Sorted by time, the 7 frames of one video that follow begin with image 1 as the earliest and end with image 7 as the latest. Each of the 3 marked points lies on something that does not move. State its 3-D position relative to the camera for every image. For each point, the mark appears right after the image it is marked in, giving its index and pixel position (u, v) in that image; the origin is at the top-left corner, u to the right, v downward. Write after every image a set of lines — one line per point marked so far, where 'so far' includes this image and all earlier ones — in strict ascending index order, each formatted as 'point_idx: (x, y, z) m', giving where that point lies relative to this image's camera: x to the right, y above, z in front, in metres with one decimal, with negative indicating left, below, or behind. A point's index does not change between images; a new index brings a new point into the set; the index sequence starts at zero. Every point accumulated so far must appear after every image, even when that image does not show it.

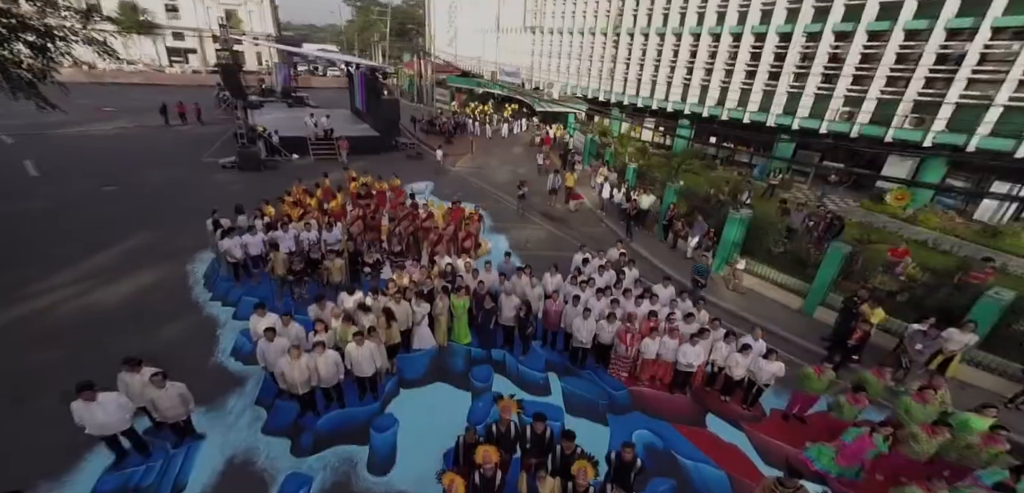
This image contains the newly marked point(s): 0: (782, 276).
0: (+6.4, -0.7, +9.1) m
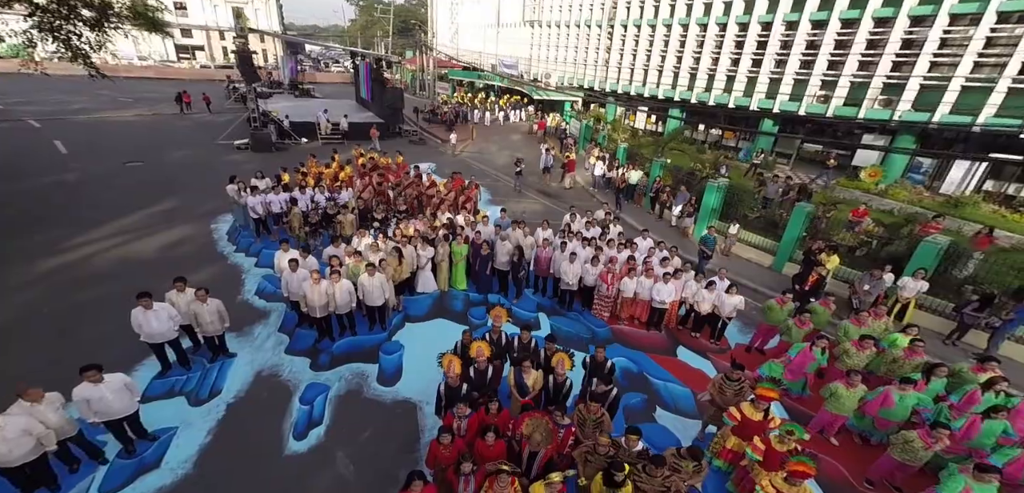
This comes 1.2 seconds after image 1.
0: (+6.3, +0.2, +9.9) m
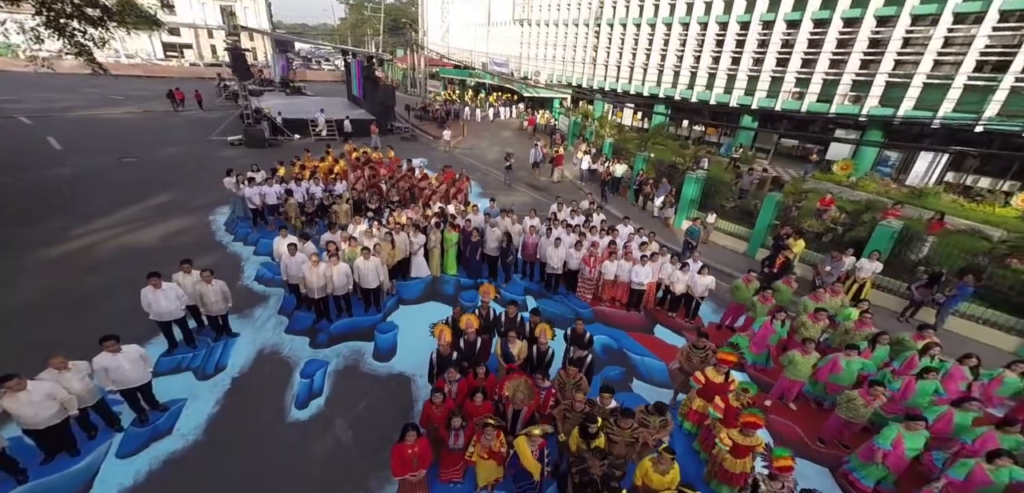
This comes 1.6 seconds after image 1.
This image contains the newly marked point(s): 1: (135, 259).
0: (+6.0, +0.5, +10.5) m
1: (-8.3, -0.2, +8.5) m
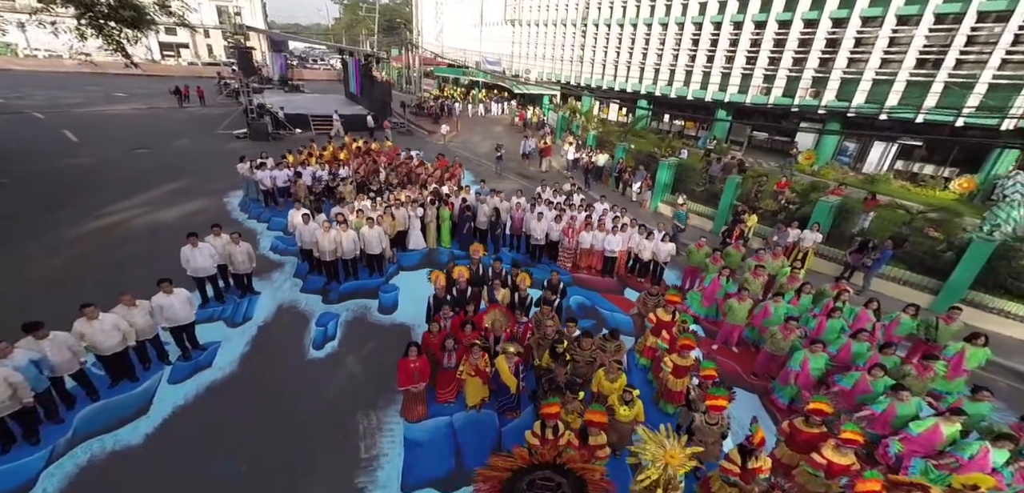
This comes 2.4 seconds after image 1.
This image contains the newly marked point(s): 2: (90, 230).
0: (+5.7, +1.1, +11.6) m
1: (-8.6, +0.3, +9.4) m
2: (-10.0, +0.4, +9.2) m
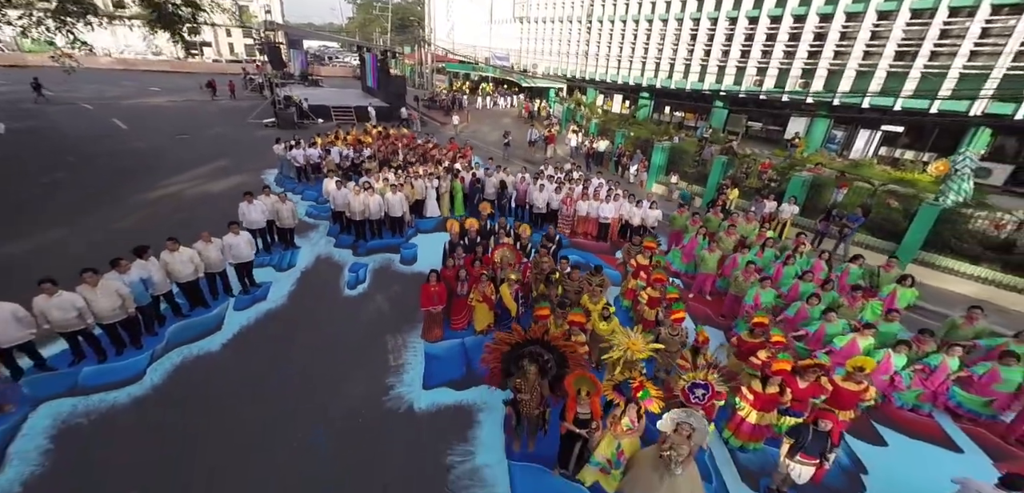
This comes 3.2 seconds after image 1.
0: (+5.8, +1.9, +12.6) m
1: (-8.4, +1.2, +10.7) m
2: (-9.9, +1.3, +10.6) m
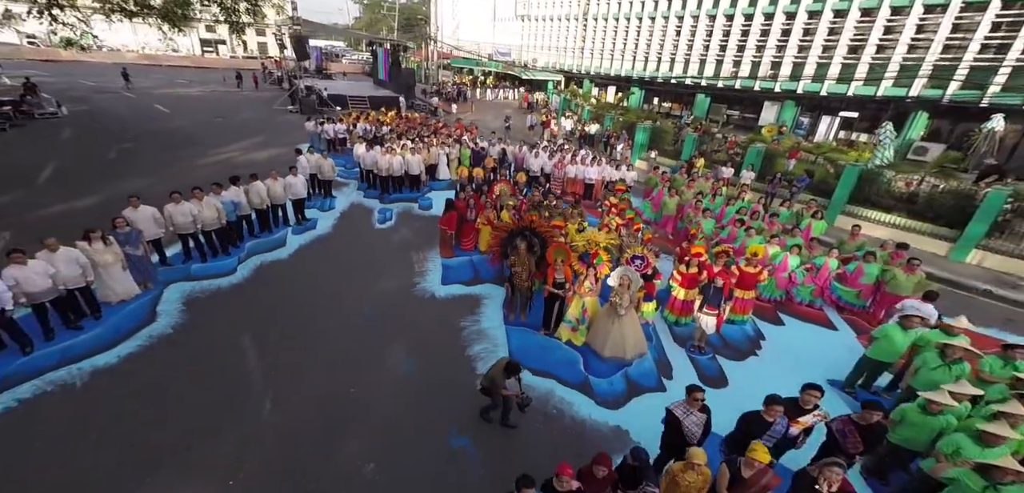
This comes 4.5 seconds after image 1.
0: (+5.8, +3.2, +14.5) m
1: (-8.4, +2.6, +12.6) m
2: (-9.9, +2.7, +12.5) m
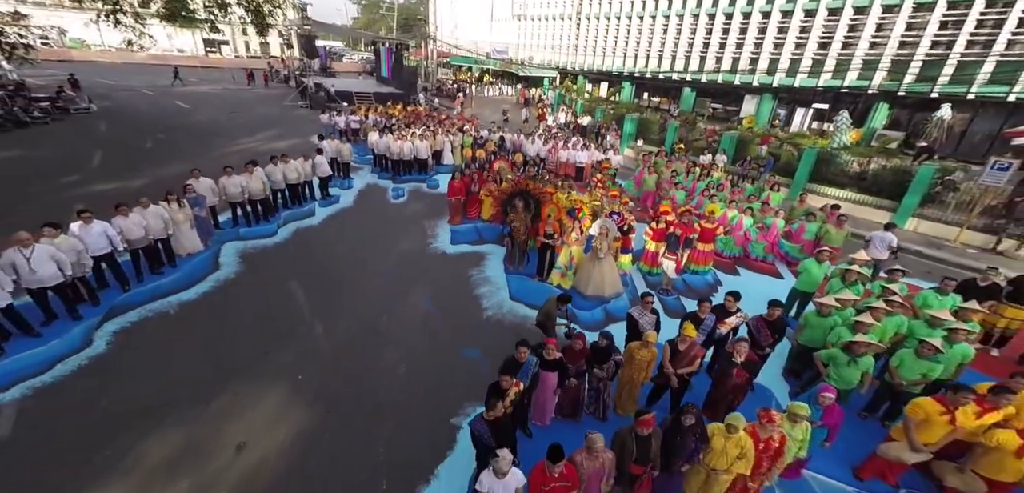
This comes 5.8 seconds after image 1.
0: (+5.8, +4.0, +15.9) m
1: (-8.5, +3.4, +14.0) m
2: (-10.0, +3.5, +13.8) m
